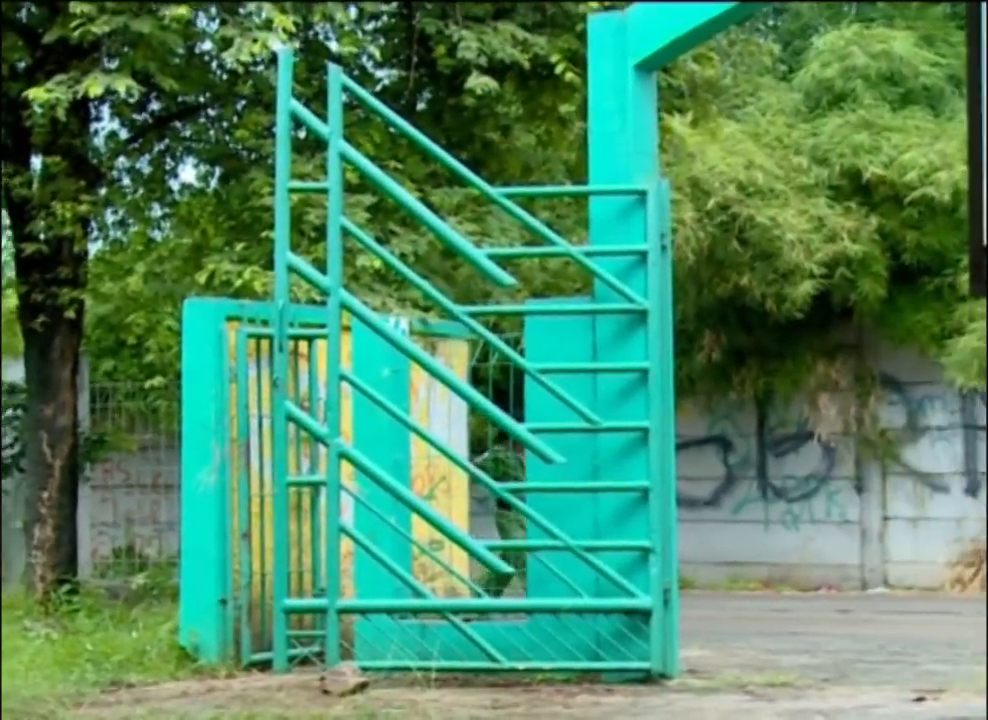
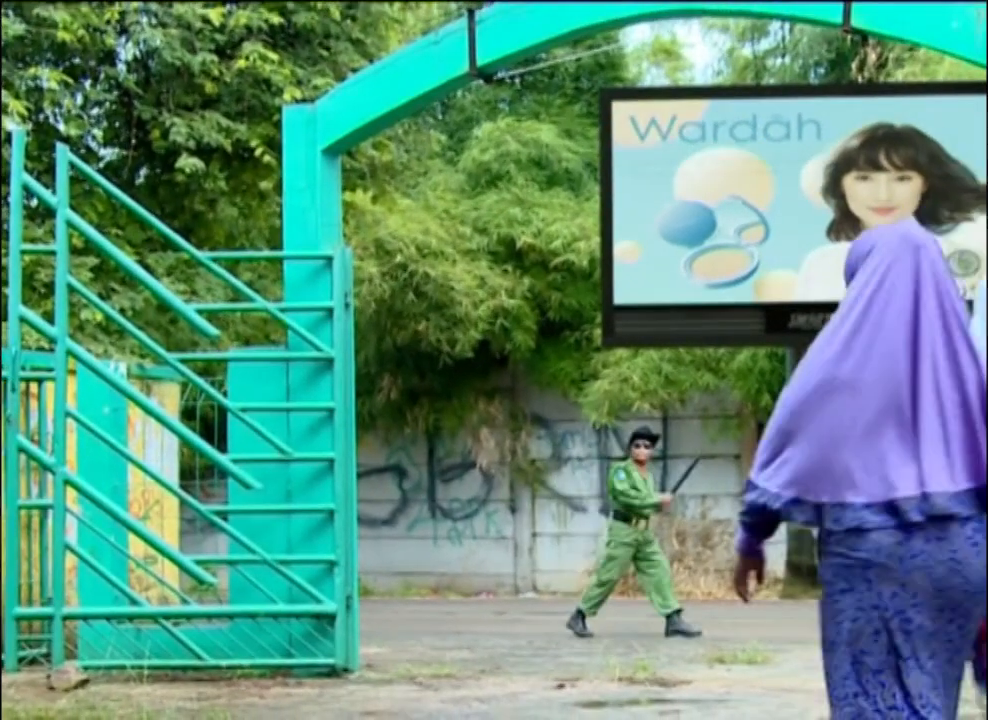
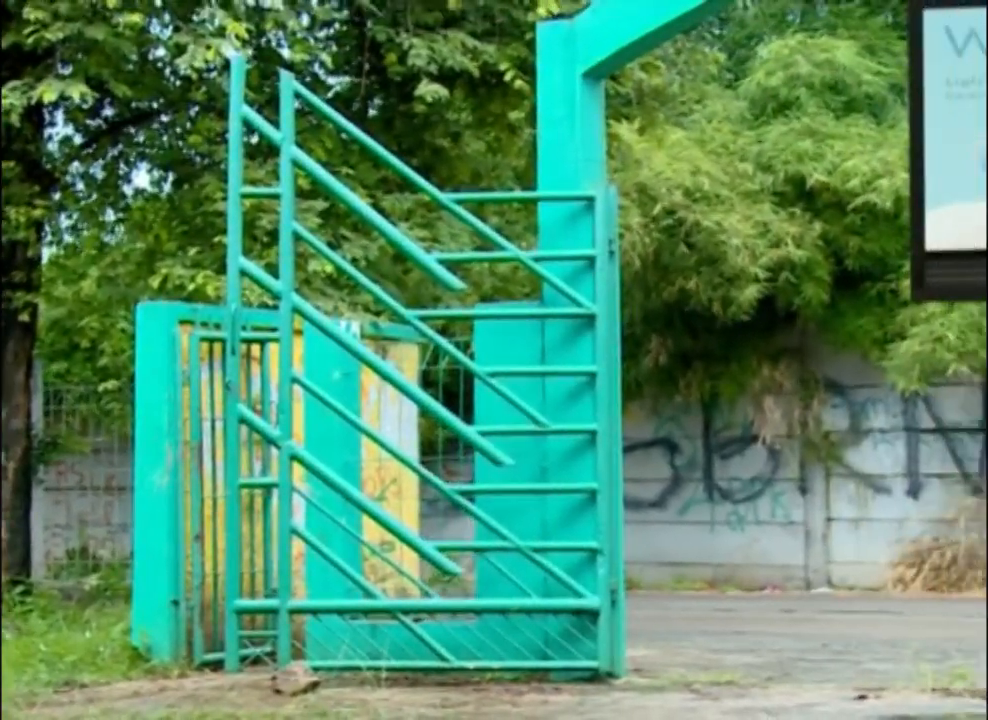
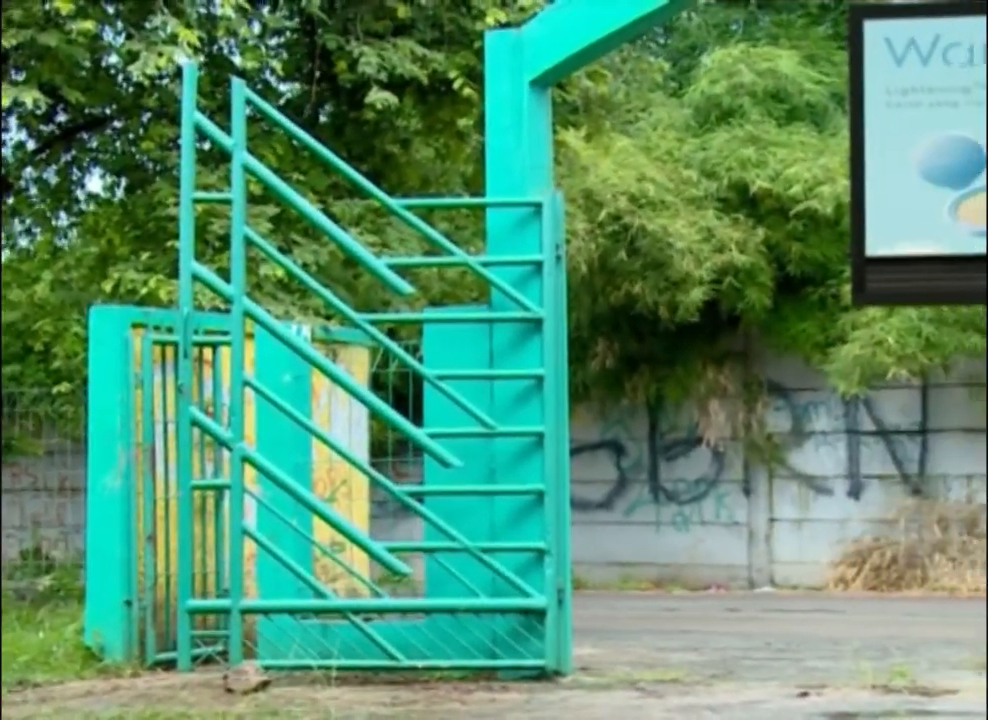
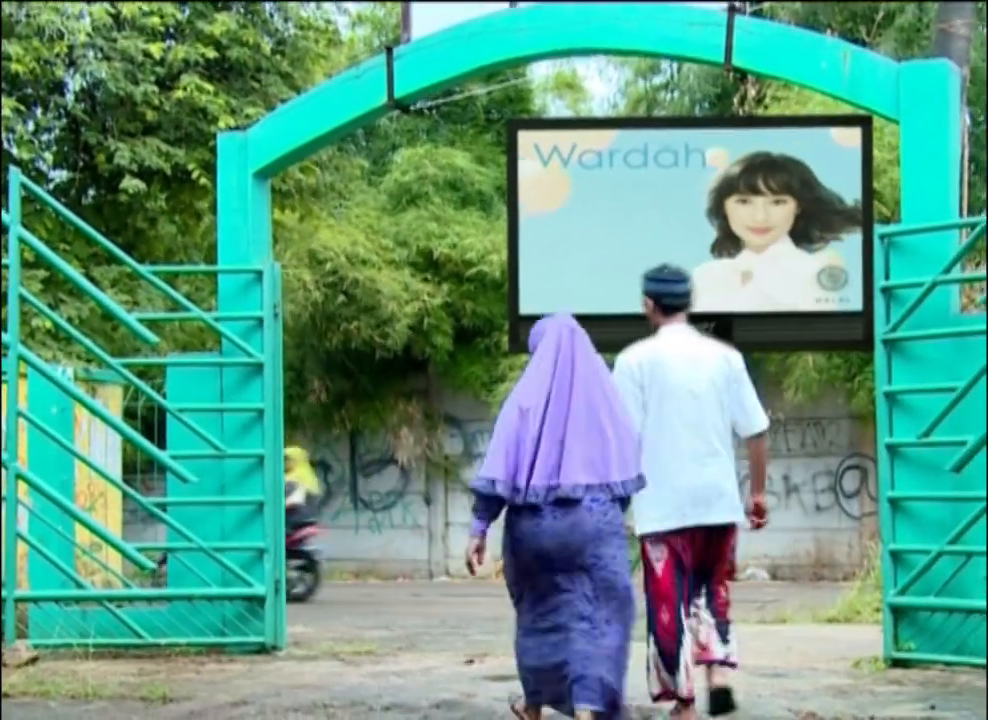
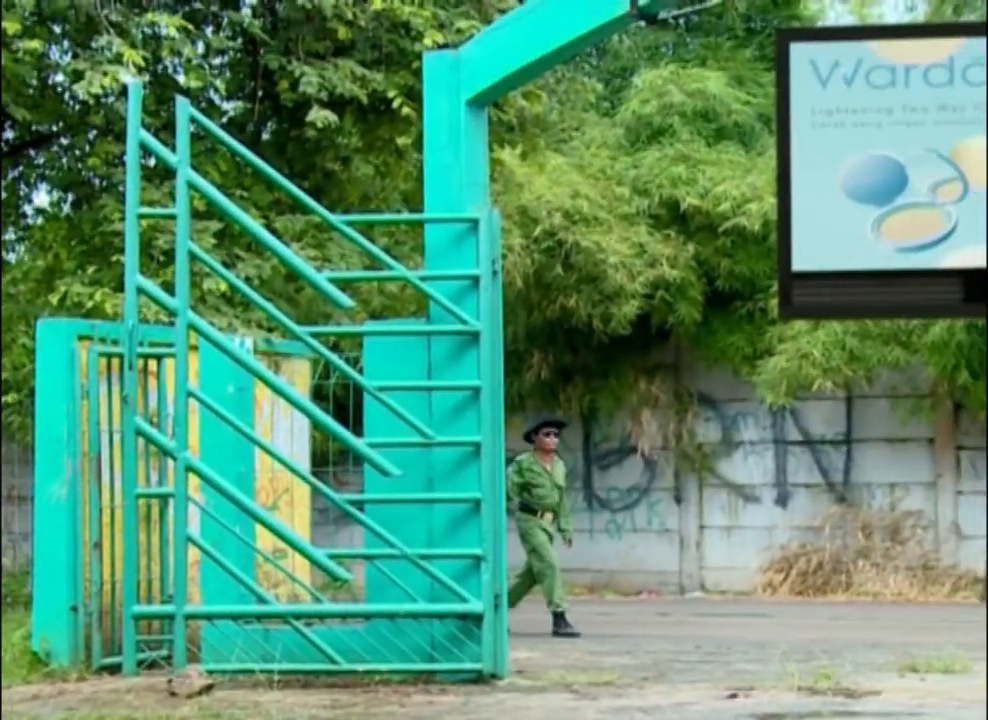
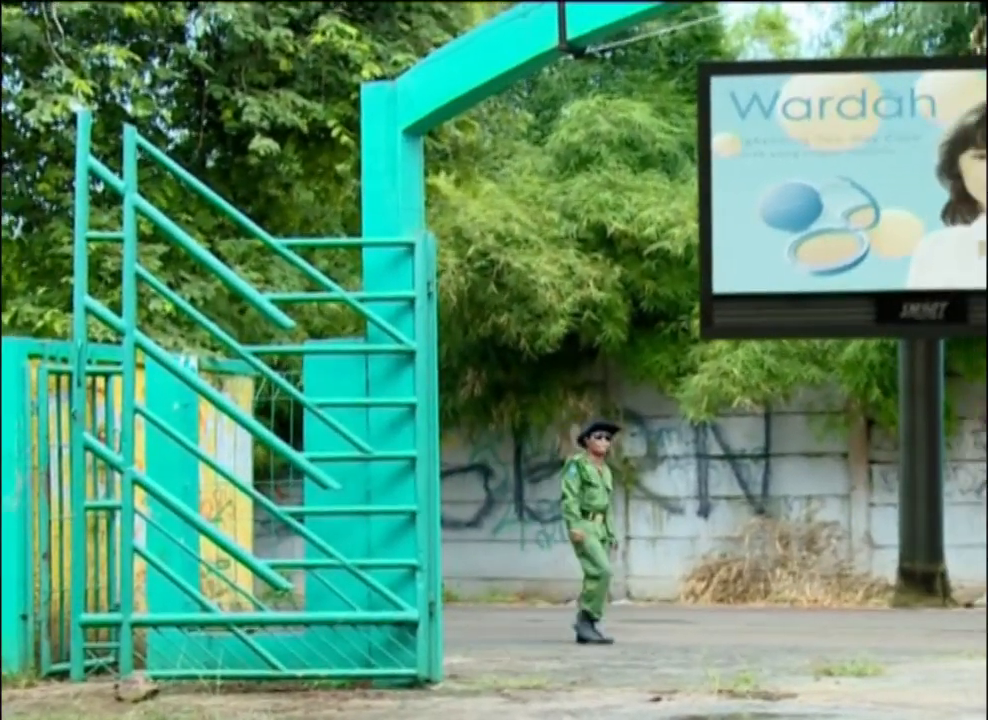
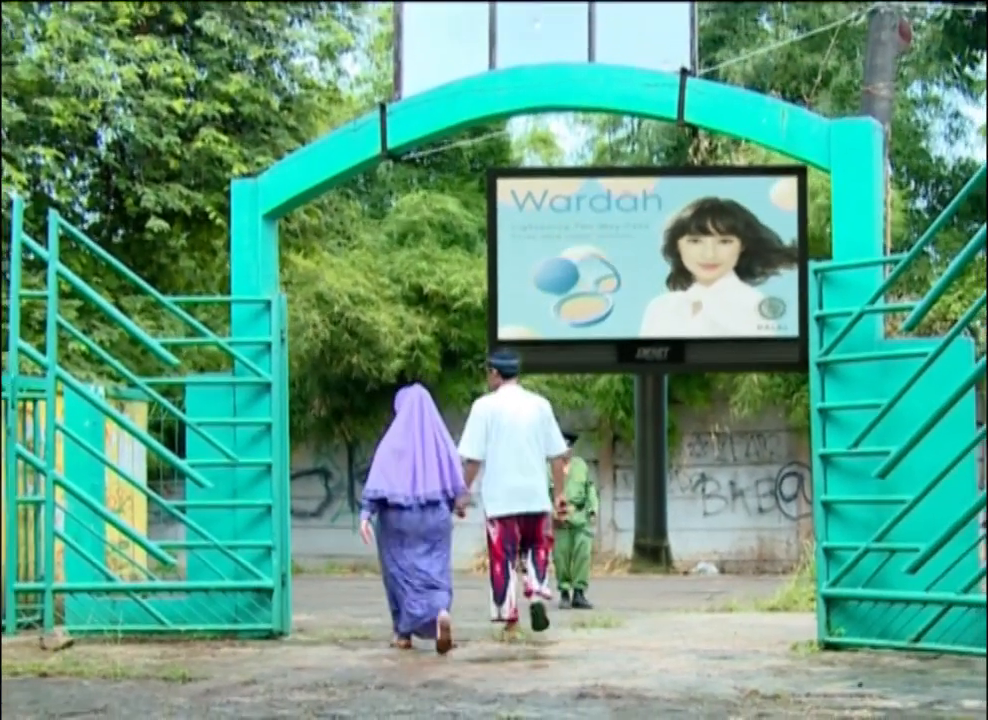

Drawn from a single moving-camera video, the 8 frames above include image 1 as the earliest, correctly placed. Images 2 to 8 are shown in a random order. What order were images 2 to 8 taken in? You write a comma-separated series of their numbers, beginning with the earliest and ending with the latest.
3, 4, 6, 7, 2, 5, 8
